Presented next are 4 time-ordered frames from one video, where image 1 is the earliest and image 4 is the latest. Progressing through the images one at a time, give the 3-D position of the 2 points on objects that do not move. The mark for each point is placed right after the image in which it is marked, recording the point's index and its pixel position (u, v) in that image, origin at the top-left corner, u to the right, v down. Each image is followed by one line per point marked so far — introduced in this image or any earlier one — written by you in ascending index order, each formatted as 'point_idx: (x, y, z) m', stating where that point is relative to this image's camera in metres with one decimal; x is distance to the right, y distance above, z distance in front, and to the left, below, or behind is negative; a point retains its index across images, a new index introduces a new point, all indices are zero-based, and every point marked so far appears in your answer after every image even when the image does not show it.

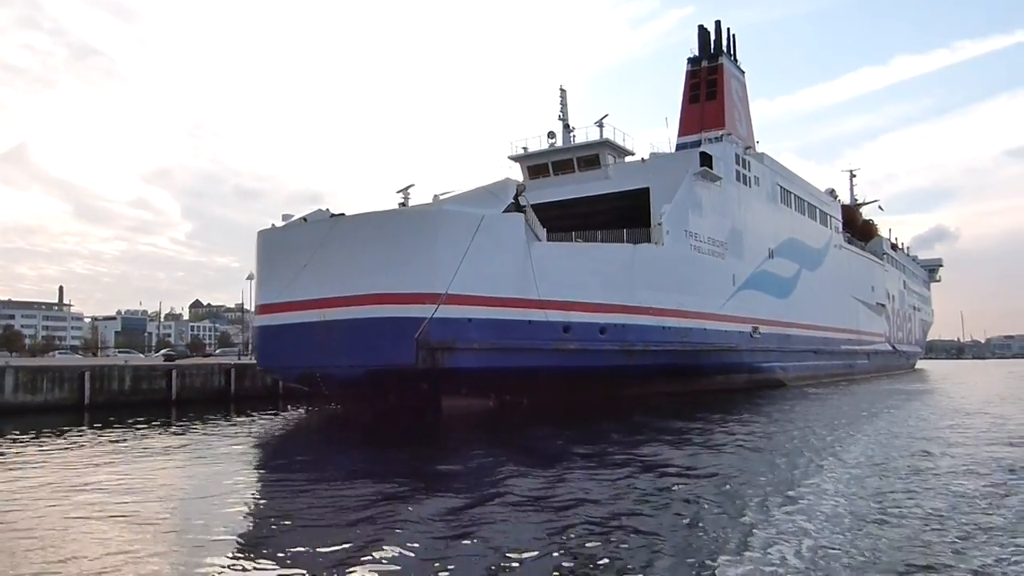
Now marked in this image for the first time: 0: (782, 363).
0: (+7.4, -2.1, +18.7) m
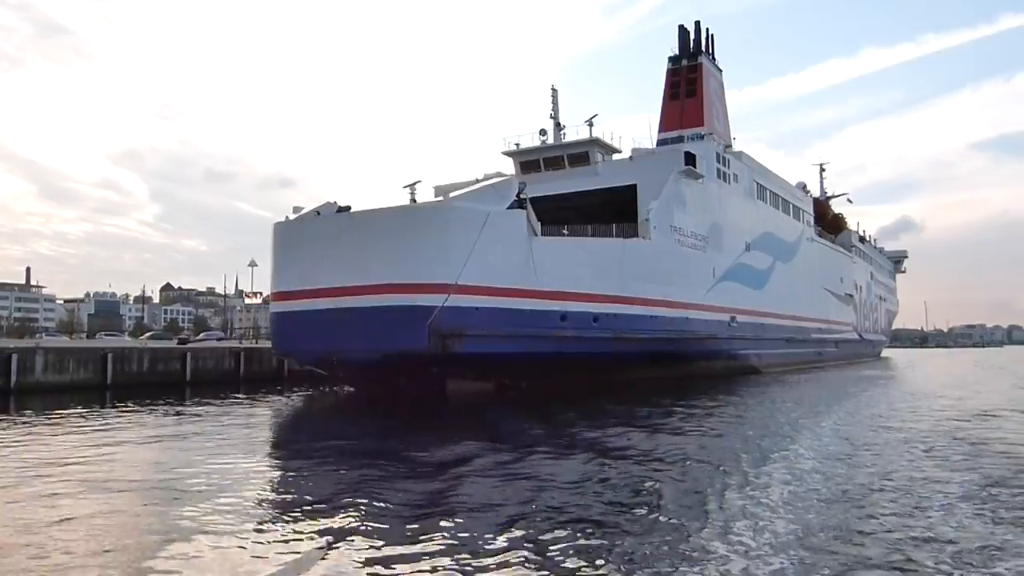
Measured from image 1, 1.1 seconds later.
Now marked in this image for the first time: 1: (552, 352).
0: (+7.2, -1.8, +19.9) m
1: (+0.7, -1.2, +12.4) m
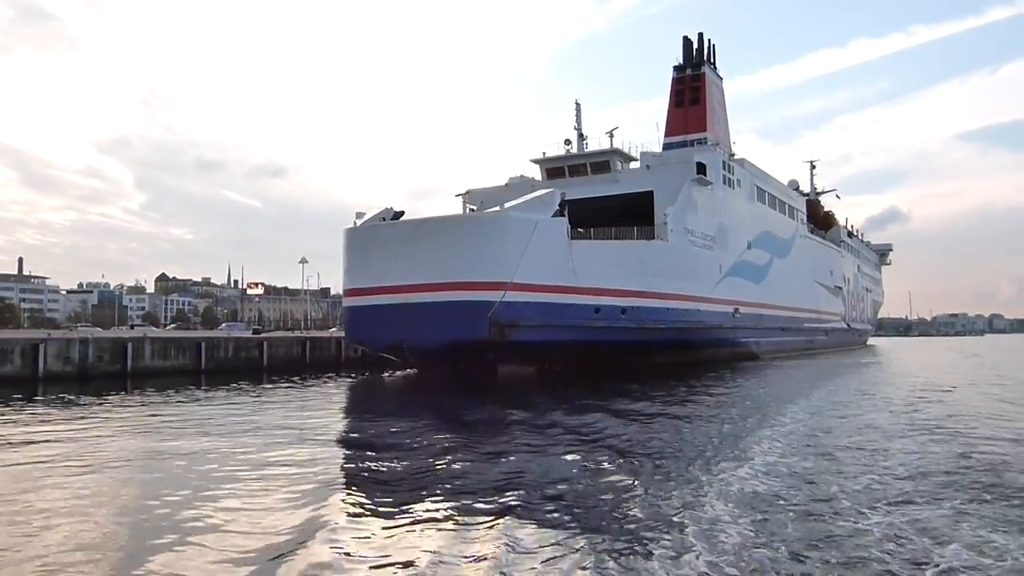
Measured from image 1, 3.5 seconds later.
0: (+7.9, -1.6, +22.0) m
1: (+1.6, -1.1, +14.4) m
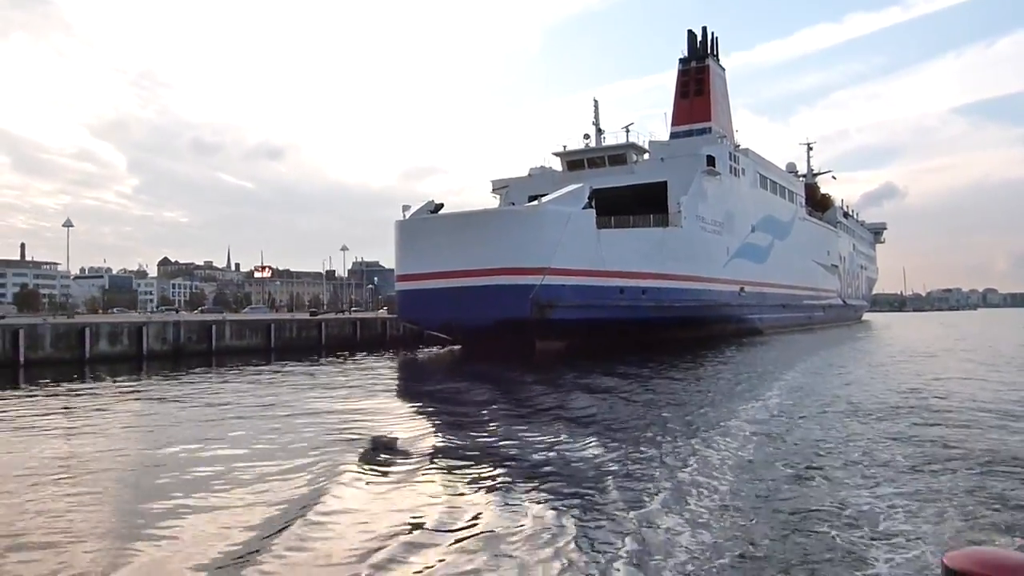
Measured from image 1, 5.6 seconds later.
0: (+8.7, -1.0, +23.9) m
1: (+2.4, -0.7, +16.2) m
